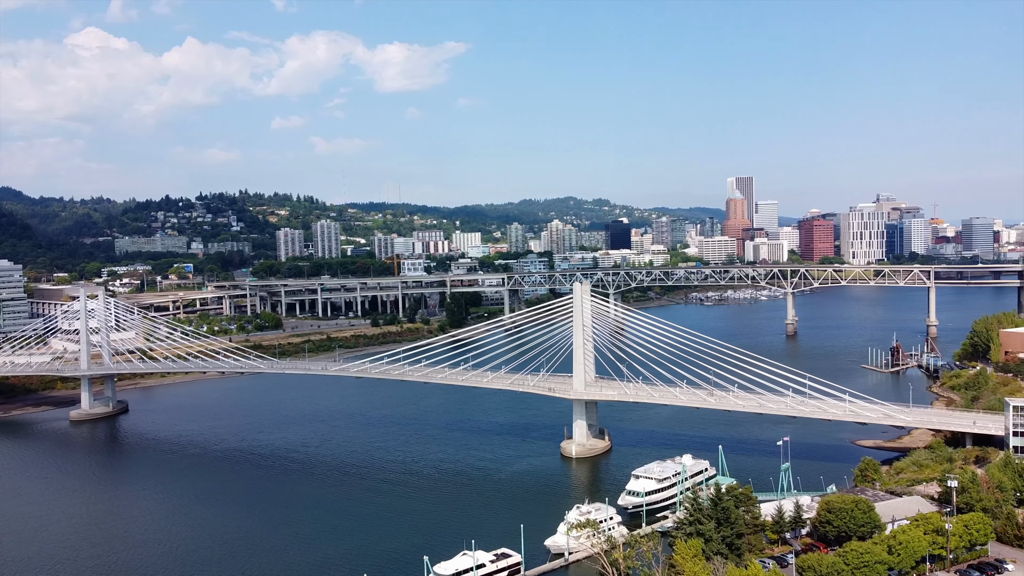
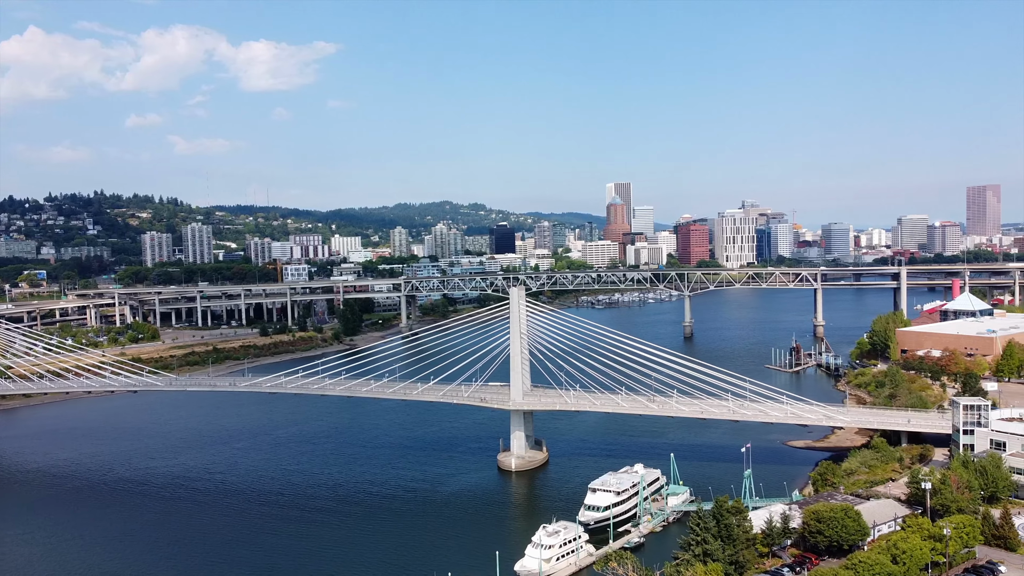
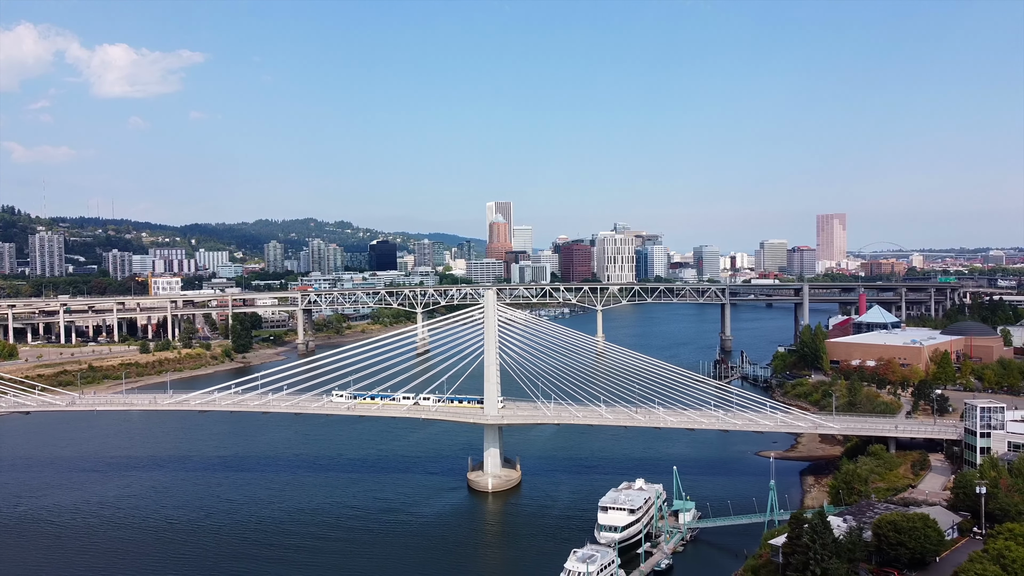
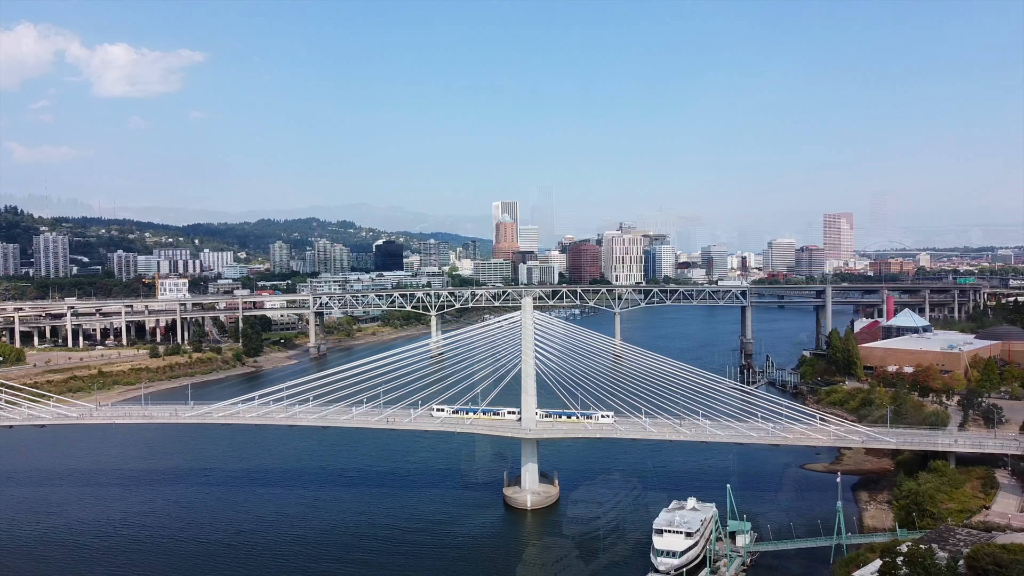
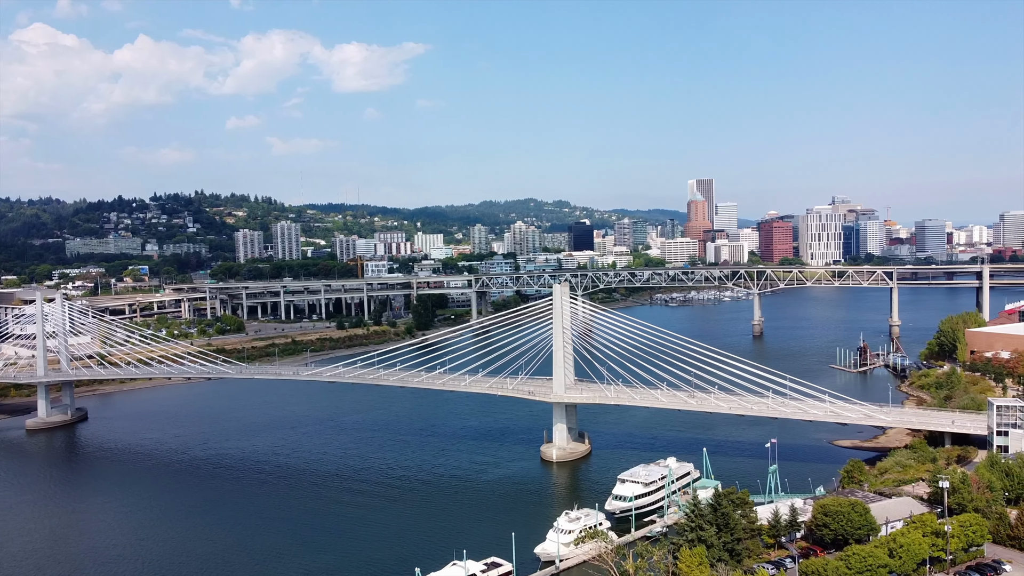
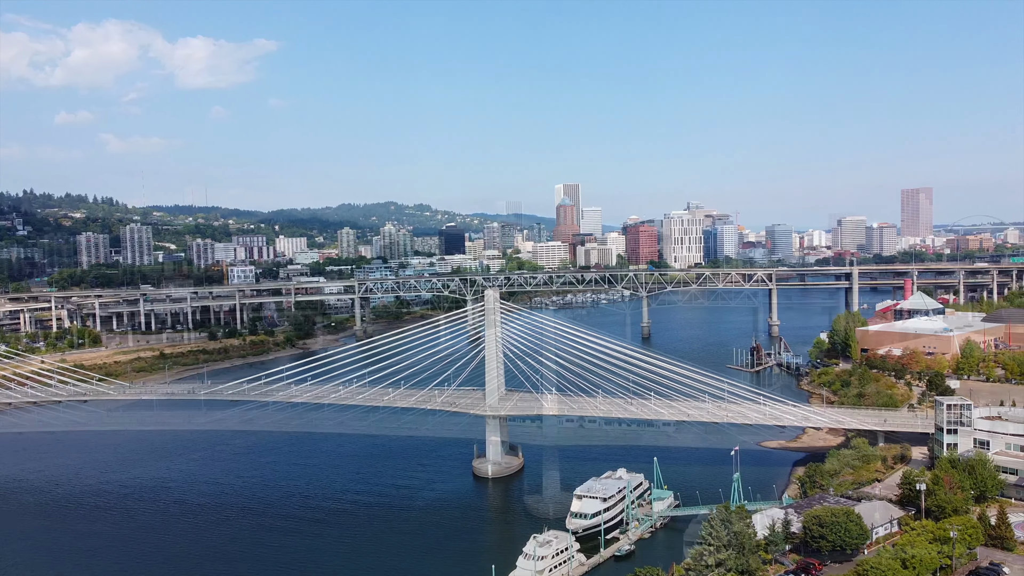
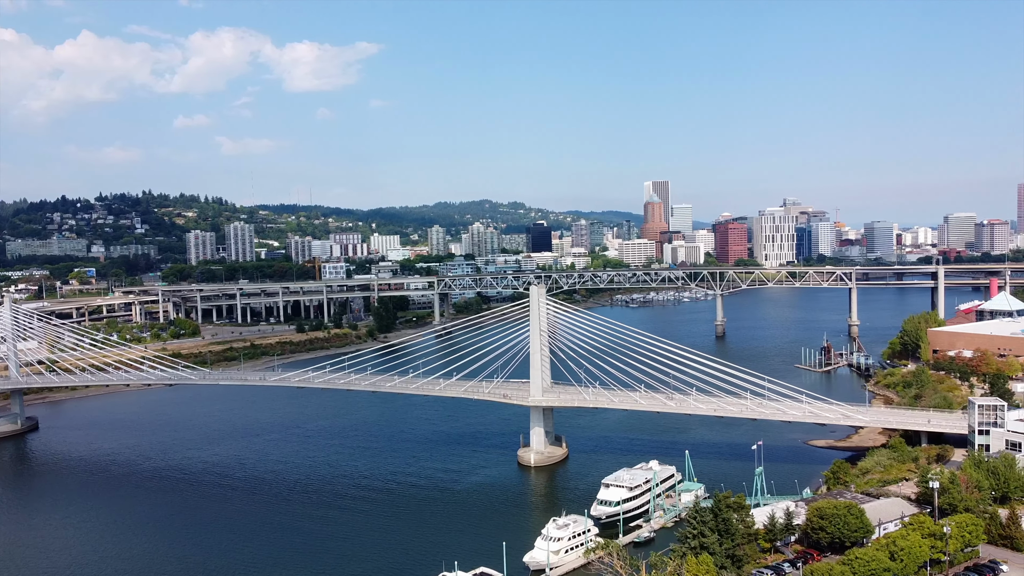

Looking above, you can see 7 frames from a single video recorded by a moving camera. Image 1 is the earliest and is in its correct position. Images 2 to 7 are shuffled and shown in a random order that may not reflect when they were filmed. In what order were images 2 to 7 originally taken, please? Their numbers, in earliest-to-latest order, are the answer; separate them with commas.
5, 7, 2, 6, 4, 3
